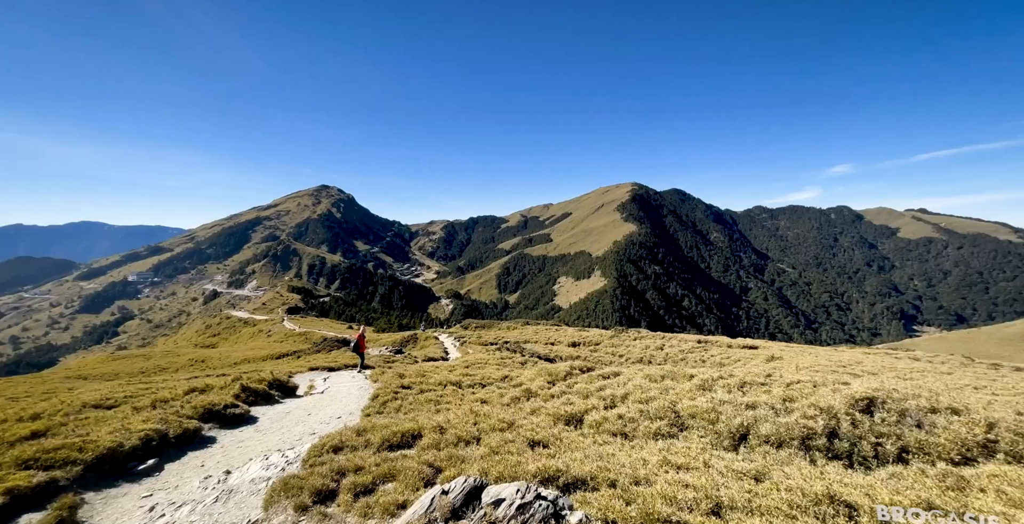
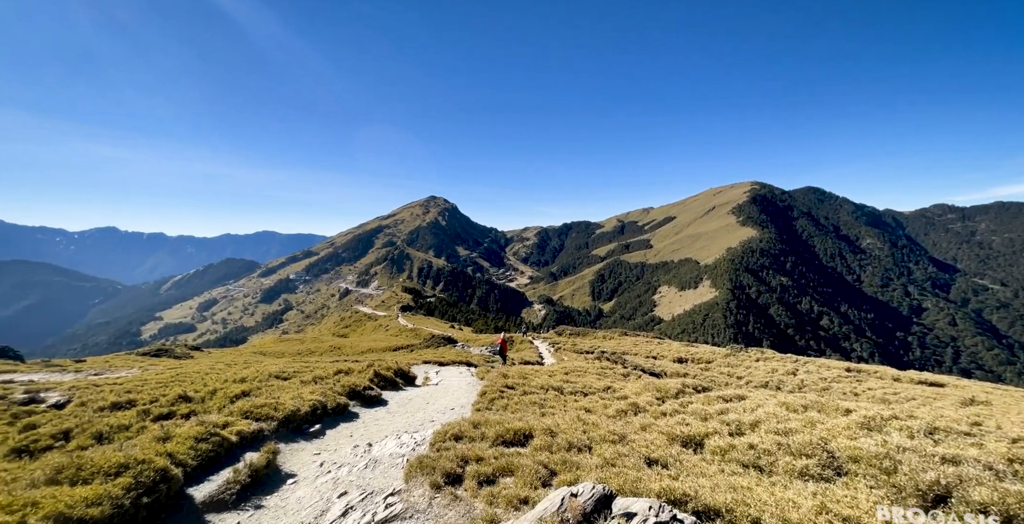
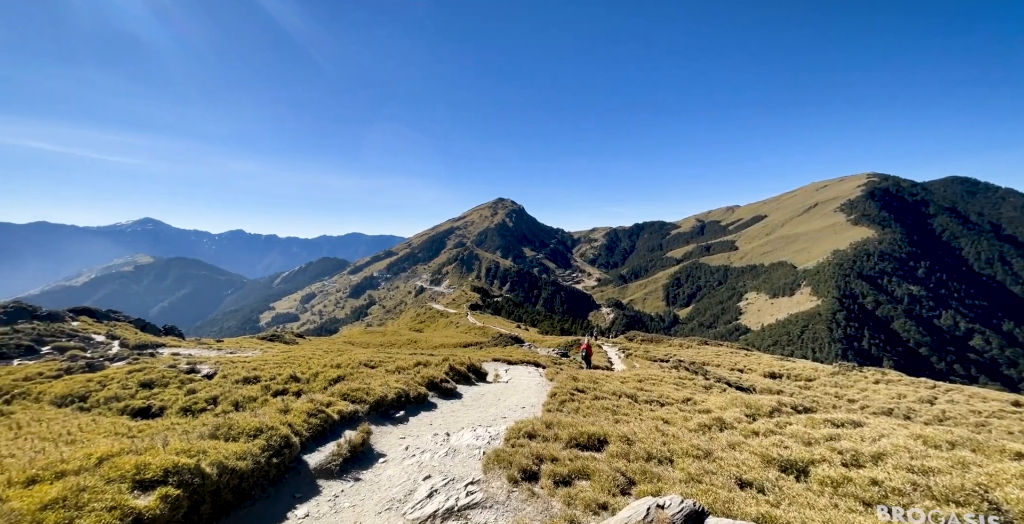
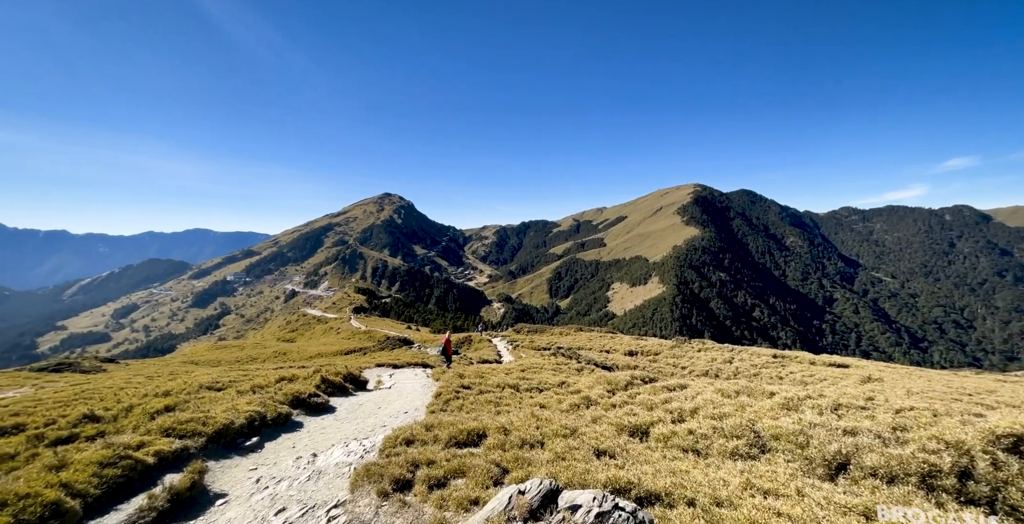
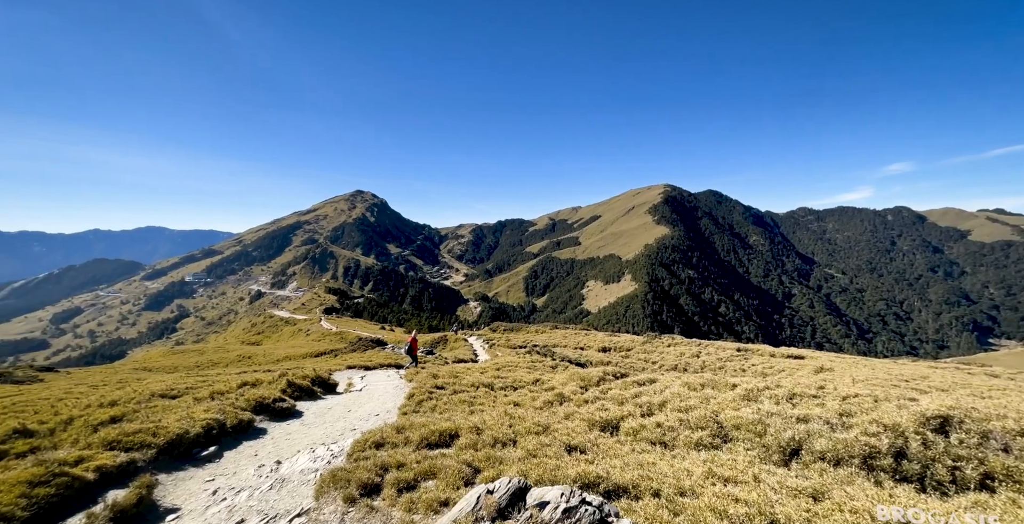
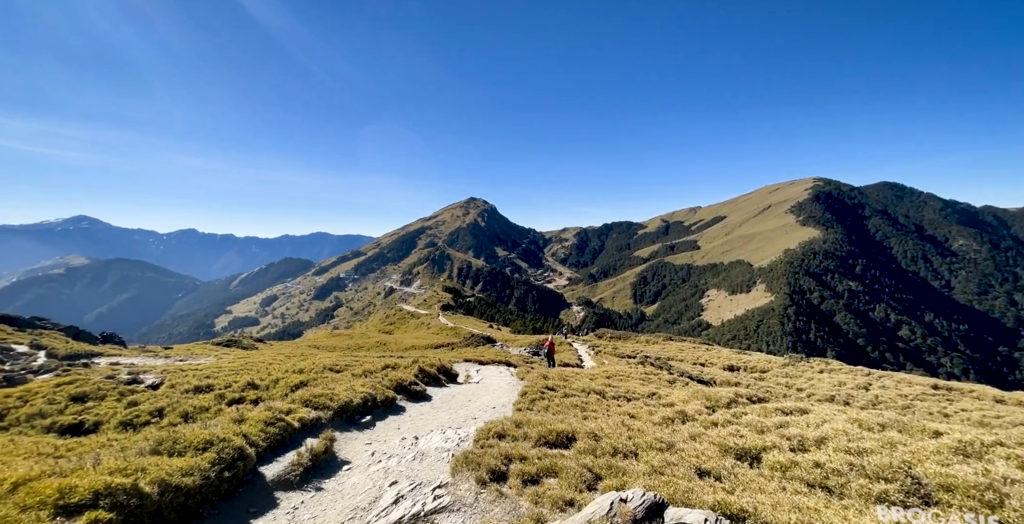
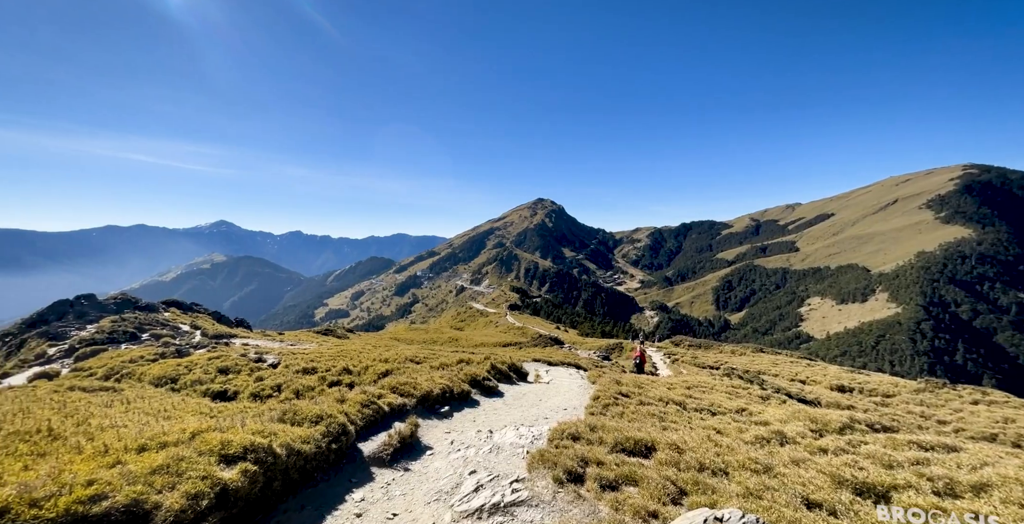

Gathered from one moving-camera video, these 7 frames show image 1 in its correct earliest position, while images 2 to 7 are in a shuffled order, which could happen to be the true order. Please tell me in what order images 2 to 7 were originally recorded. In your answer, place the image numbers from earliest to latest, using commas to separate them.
5, 4, 2, 6, 3, 7
